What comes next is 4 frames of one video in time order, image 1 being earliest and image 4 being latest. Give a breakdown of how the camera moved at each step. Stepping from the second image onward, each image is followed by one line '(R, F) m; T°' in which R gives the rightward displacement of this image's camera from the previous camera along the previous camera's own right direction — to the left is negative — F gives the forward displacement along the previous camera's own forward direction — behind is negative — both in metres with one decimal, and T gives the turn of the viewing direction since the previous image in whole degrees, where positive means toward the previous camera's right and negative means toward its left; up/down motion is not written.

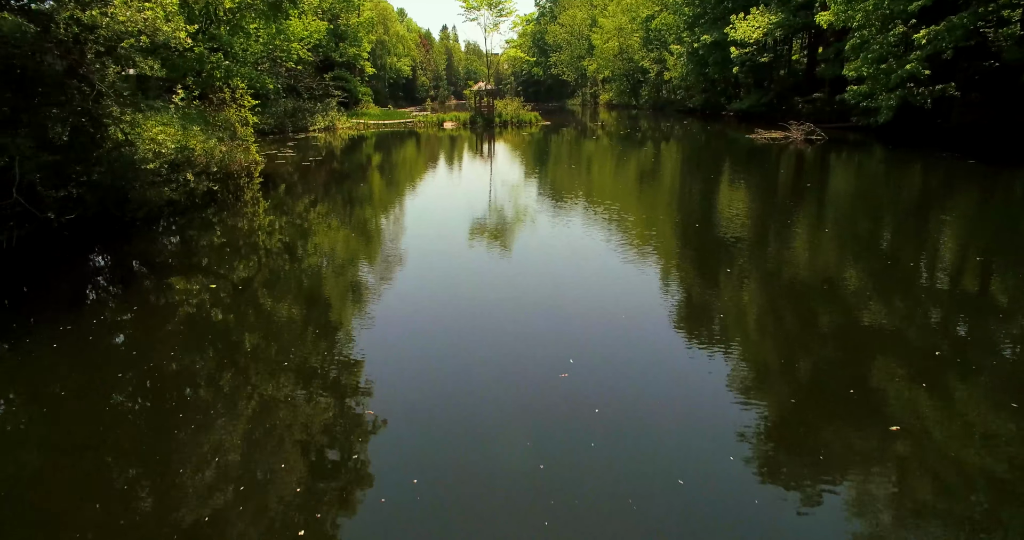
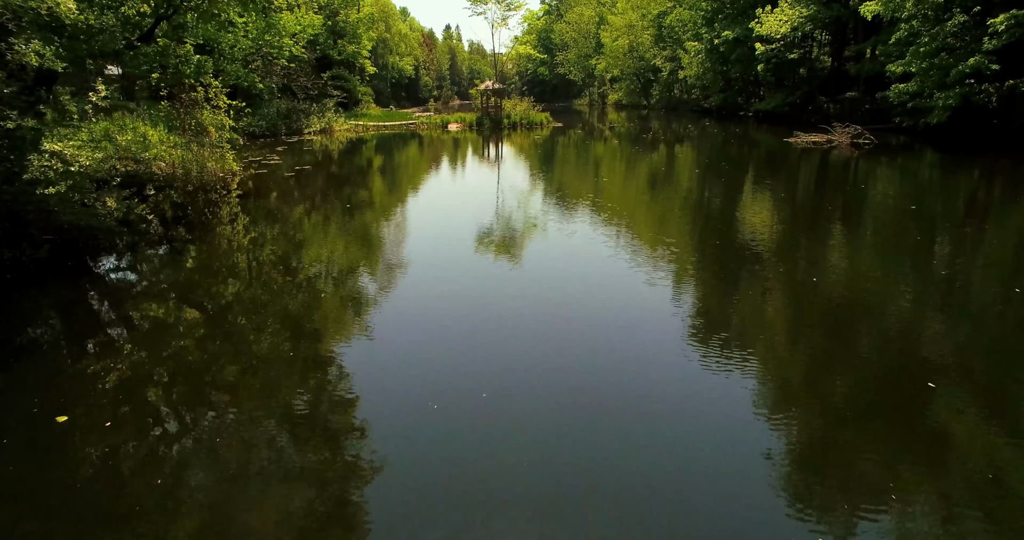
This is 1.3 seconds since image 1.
(-0.1, +0.5) m; 0°
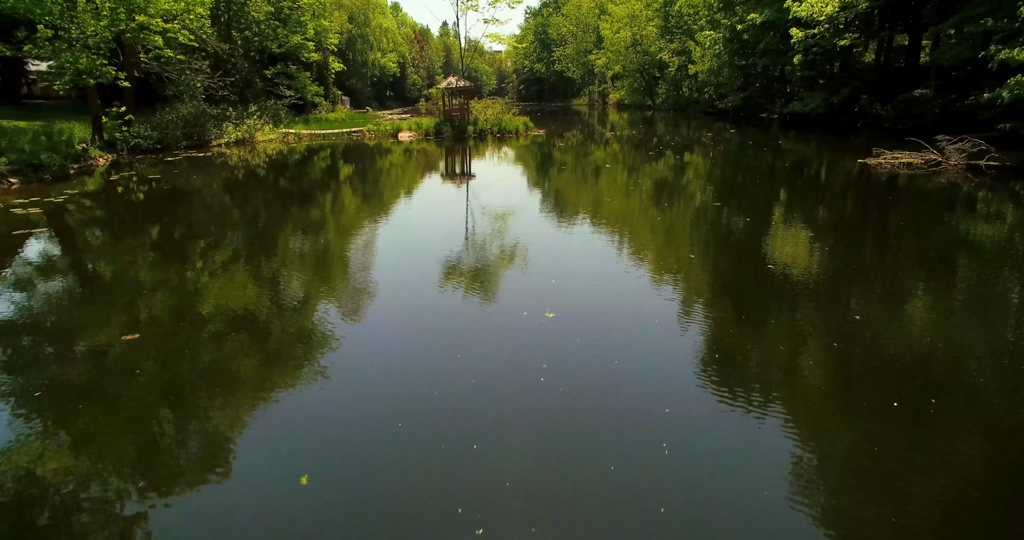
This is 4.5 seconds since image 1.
(+0.3, +1.5) m; 0°
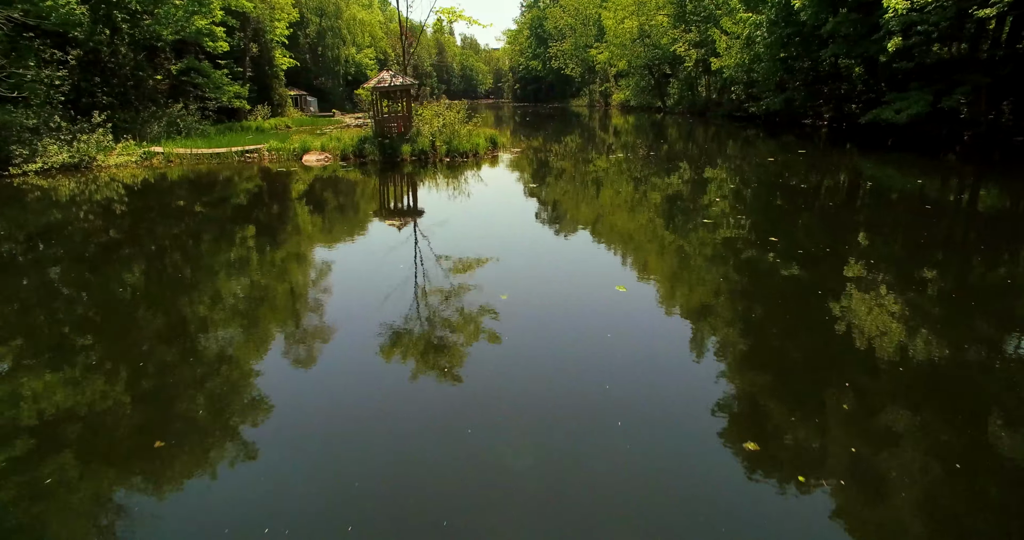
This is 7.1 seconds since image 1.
(+0.3, +1.8) m; 0°
